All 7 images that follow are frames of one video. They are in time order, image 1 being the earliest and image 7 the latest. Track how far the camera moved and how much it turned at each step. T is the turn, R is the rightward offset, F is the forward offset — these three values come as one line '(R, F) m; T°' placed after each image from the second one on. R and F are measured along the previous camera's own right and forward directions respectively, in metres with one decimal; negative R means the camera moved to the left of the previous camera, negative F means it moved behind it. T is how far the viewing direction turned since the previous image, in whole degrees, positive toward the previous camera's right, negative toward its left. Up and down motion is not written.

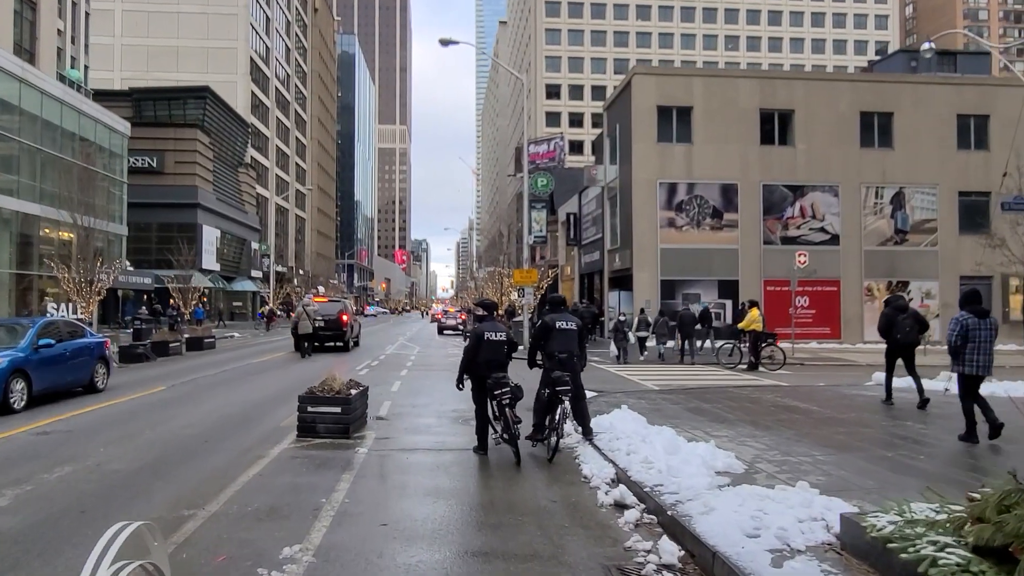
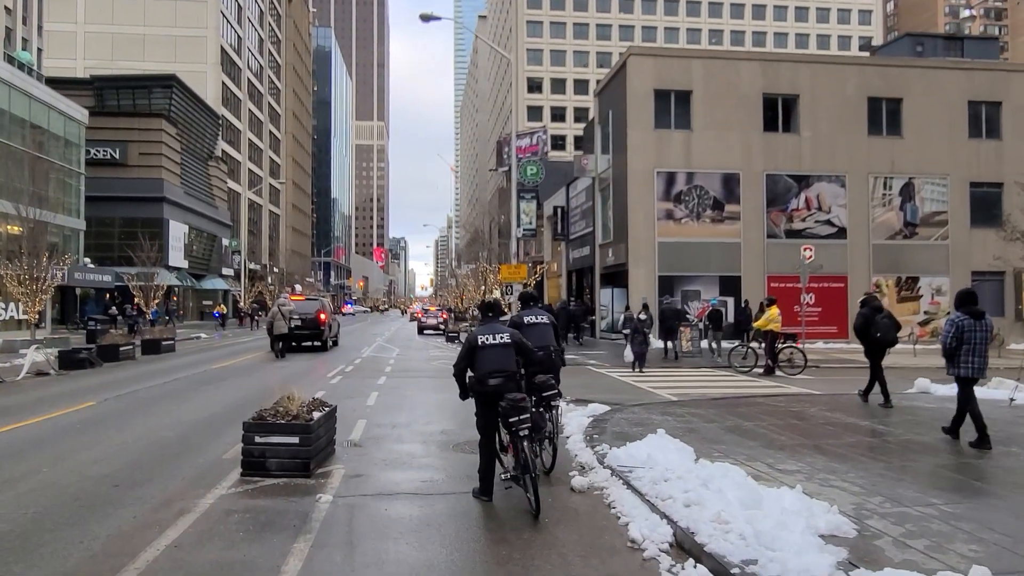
(-0.3, +2.3) m; +2°
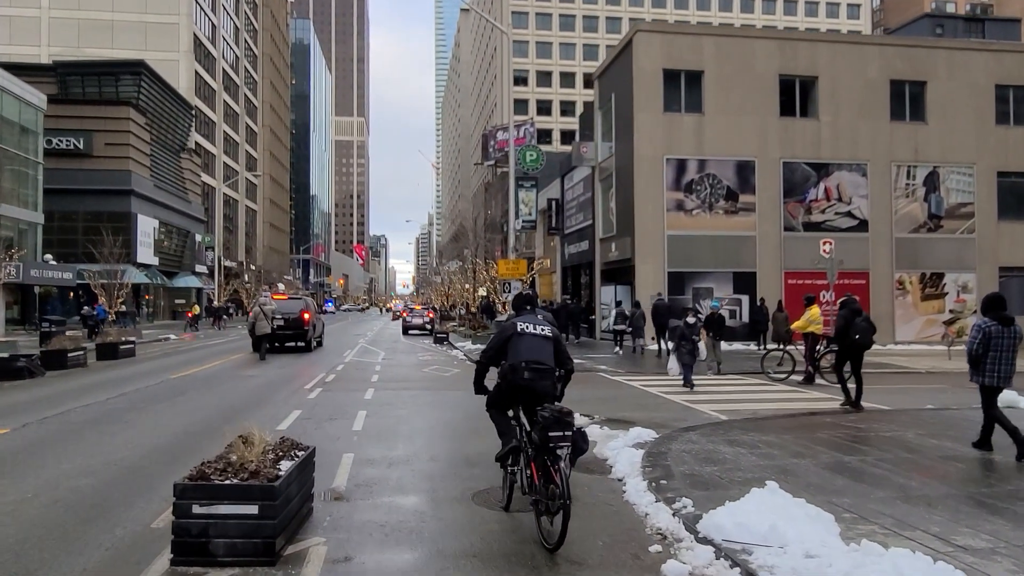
(-0.6, +2.5) m; +1°
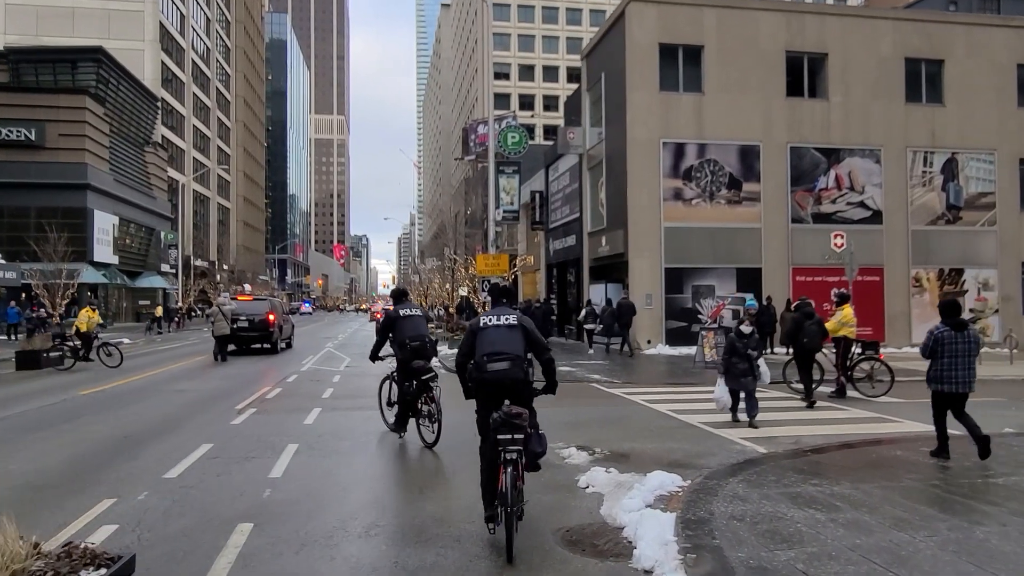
(+0.1, +2.8) m; +1°
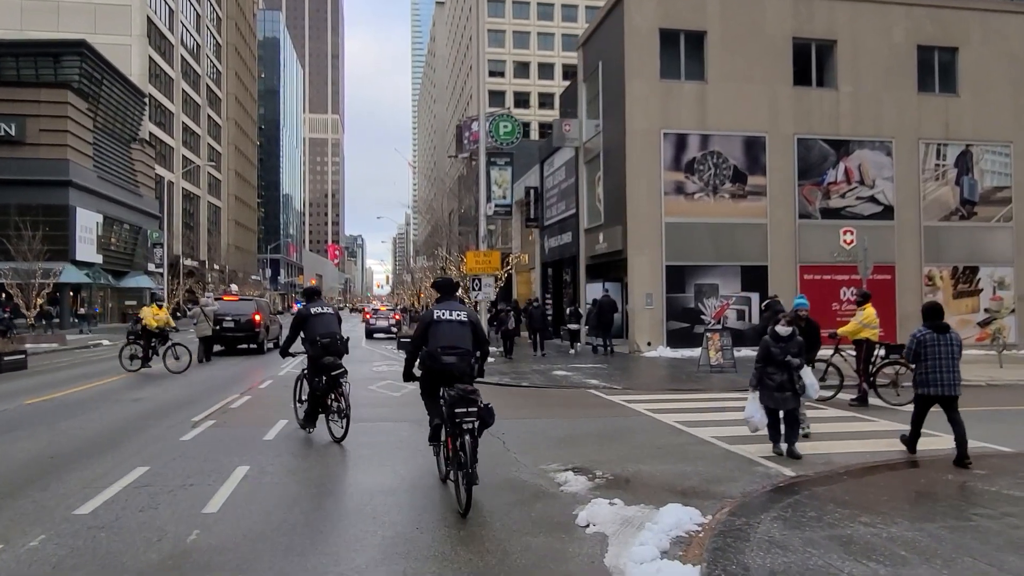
(+0.1, +1.3) m; 0°
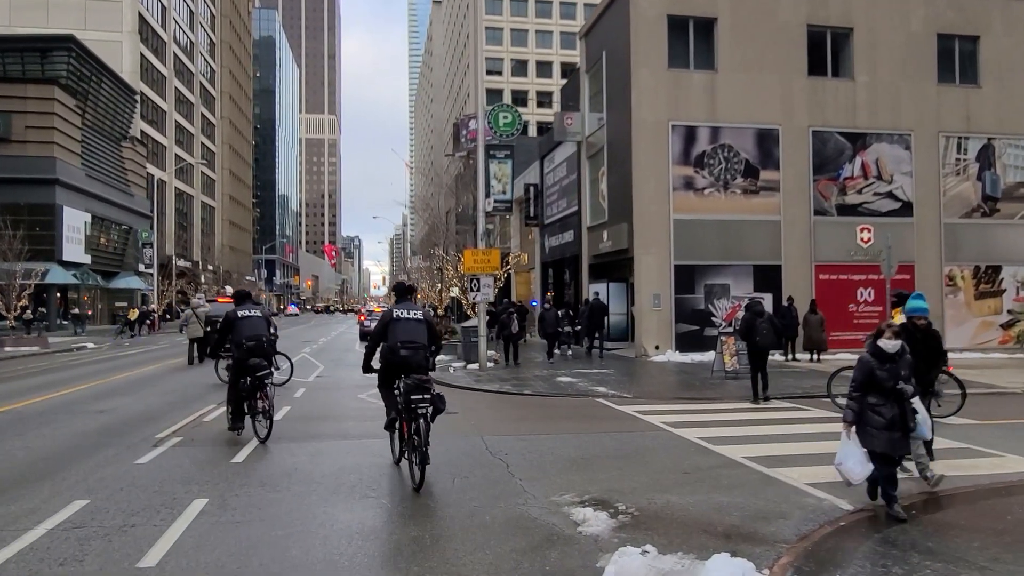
(-0.1, +1.2) m; 0°
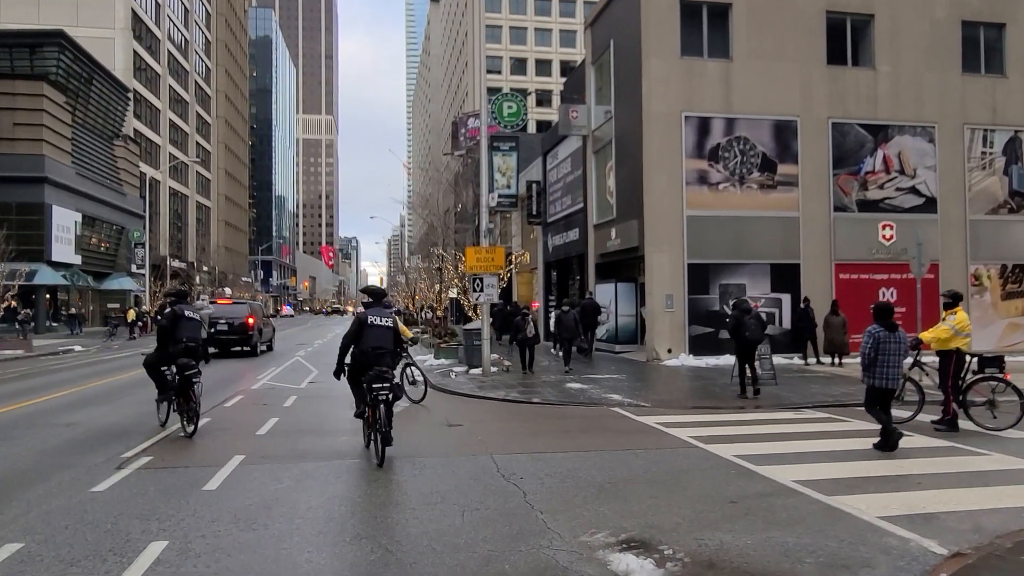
(-0.2, +1.1) m; 0°
